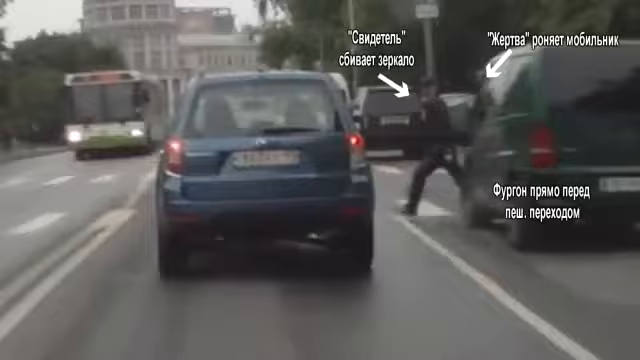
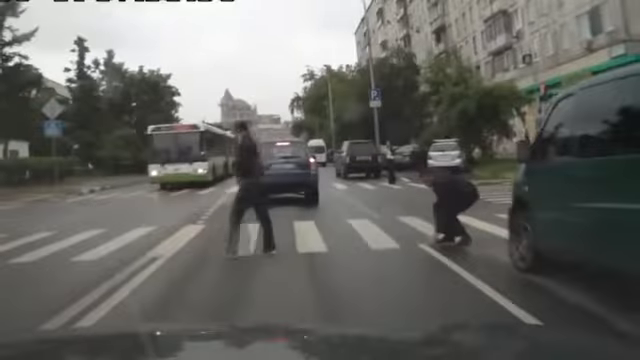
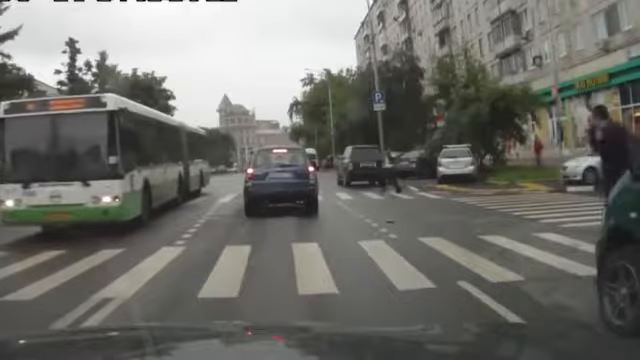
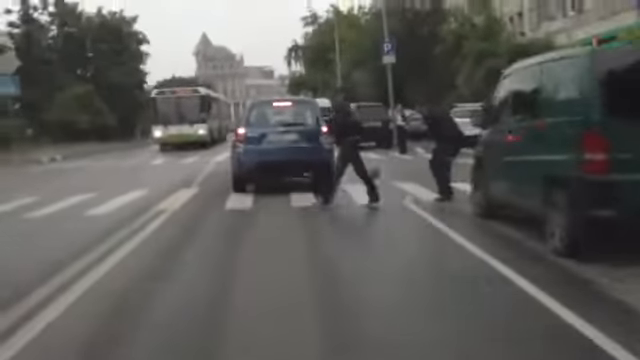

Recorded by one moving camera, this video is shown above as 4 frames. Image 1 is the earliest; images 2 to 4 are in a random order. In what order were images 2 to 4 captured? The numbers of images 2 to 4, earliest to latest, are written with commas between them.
4, 2, 3
